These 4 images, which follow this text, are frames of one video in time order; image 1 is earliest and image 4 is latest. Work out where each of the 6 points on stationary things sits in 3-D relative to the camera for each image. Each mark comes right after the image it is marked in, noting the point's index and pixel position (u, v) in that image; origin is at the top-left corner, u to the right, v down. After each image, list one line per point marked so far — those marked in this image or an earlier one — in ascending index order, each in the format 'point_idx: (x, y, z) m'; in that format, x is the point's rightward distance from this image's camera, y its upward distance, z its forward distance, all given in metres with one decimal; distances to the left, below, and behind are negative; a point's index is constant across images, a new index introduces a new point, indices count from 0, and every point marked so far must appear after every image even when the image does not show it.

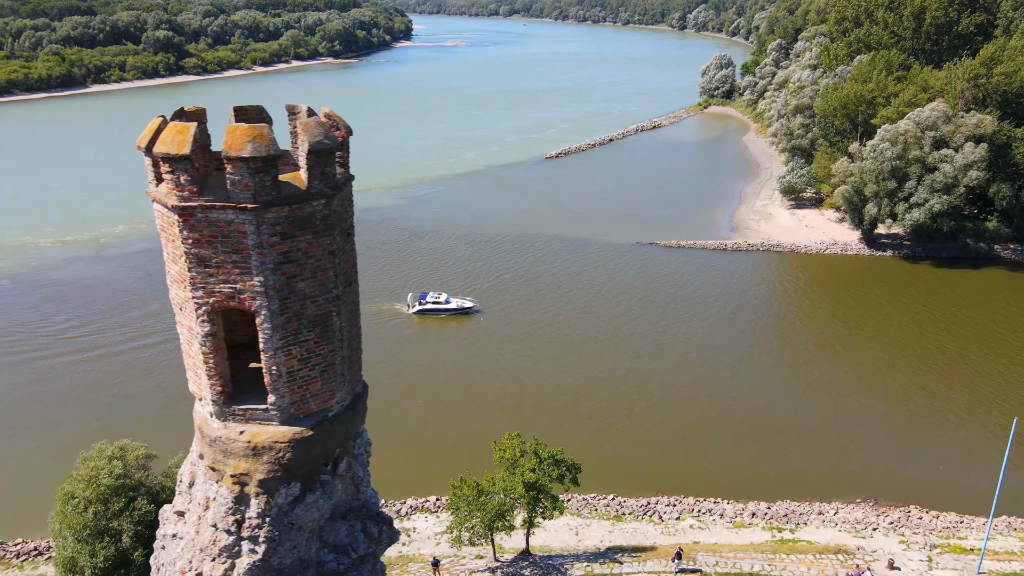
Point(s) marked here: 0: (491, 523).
0: (-0.4, -4.4, +14.1) m
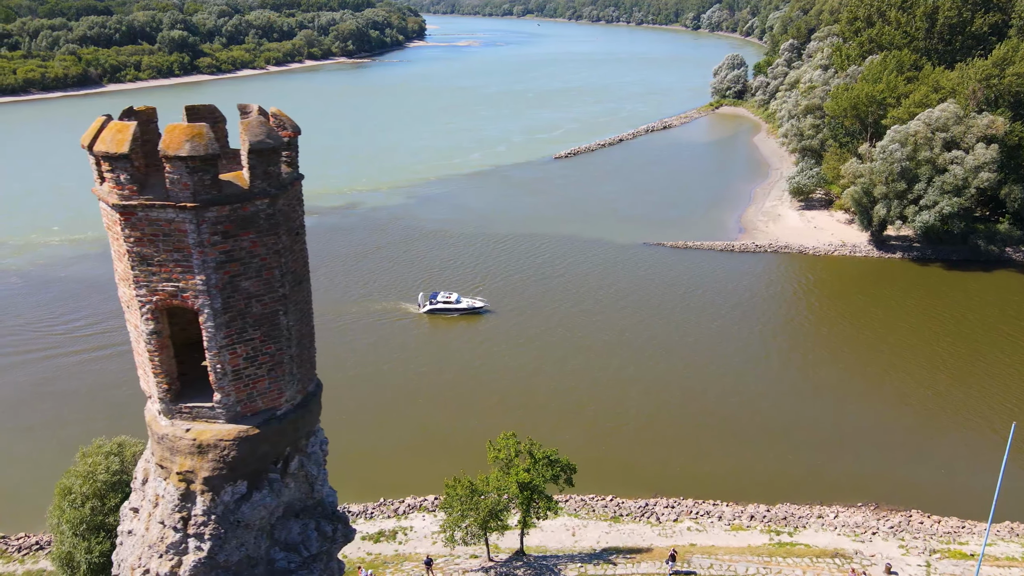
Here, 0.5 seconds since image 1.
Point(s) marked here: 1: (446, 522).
0: (-0.5, -4.4, +14.1) m
1: (-1.3, -4.4, +14.3) m
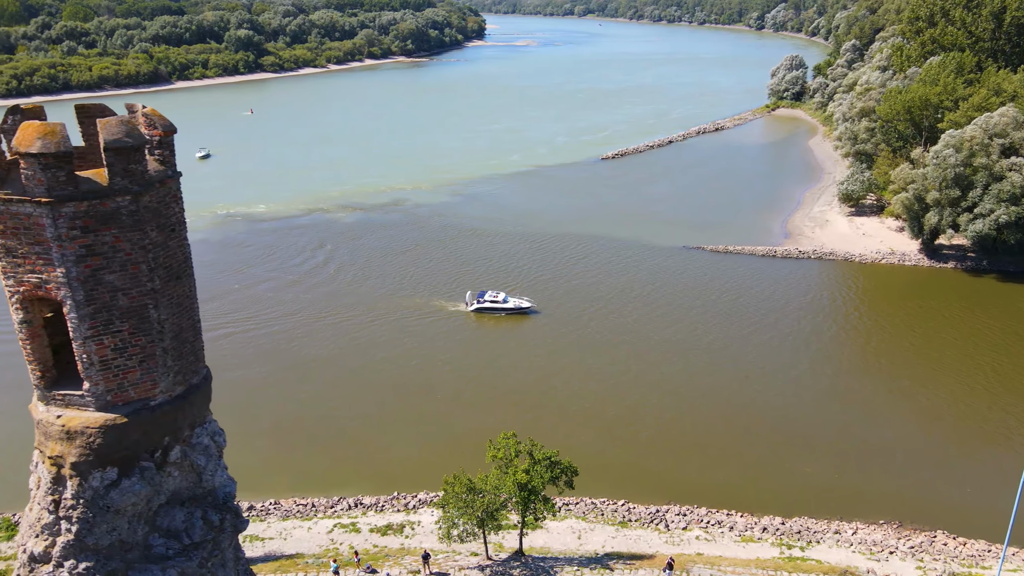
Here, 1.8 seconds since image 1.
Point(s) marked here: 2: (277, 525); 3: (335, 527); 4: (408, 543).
0: (-0.6, -4.4, +14.2) m
1: (-1.3, -4.4, +14.4) m
2: (-5.6, -5.6, +17.7) m
3: (-4.2, -5.6, +17.5) m
4: (-2.3, -5.7, +16.6) m
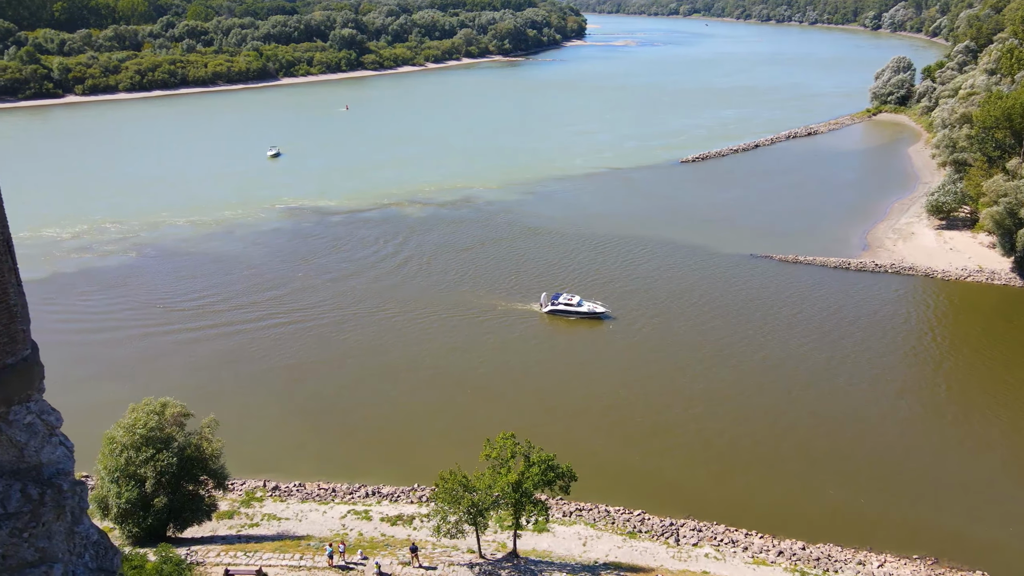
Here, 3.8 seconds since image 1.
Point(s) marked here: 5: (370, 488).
0: (-0.8, -4.4, +14.2) m
1: (-1.5, -4.4, +14.5) m
2: (-5.3, -5.4, +18.4) m
3: (-3.9, -5.4, +18.0) m
4: (-2.2, -5.6, +16.9) m
5: (-3.6, -5.1, +19.1) m
